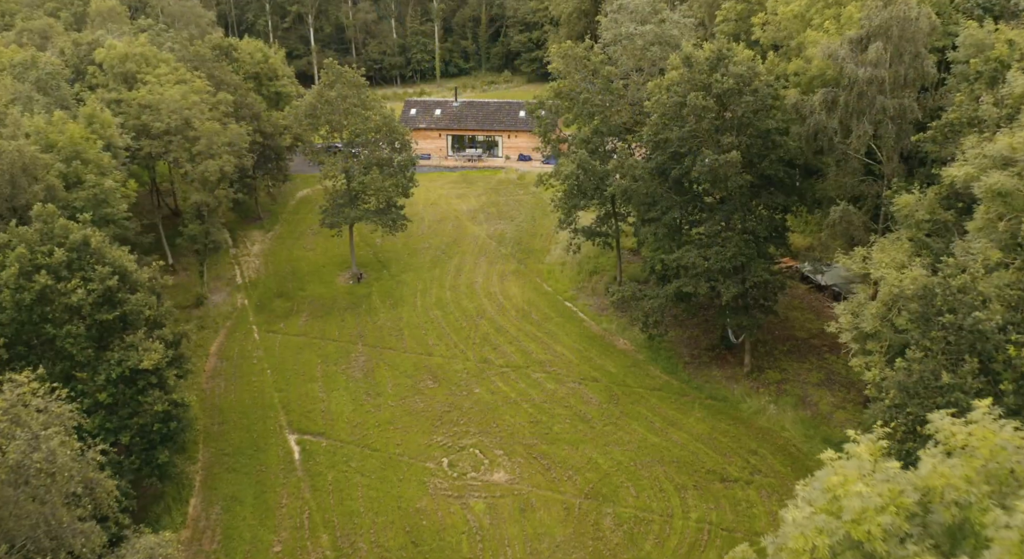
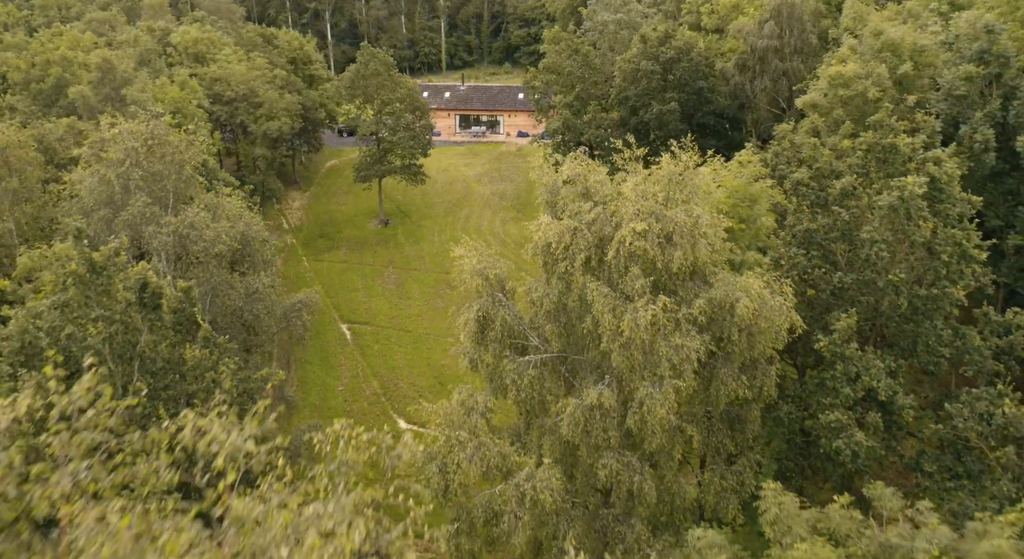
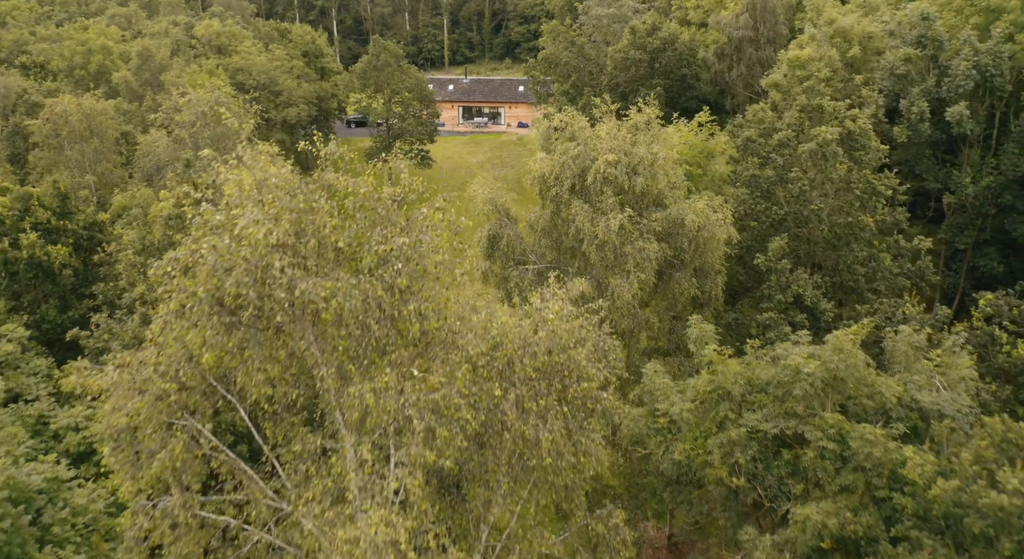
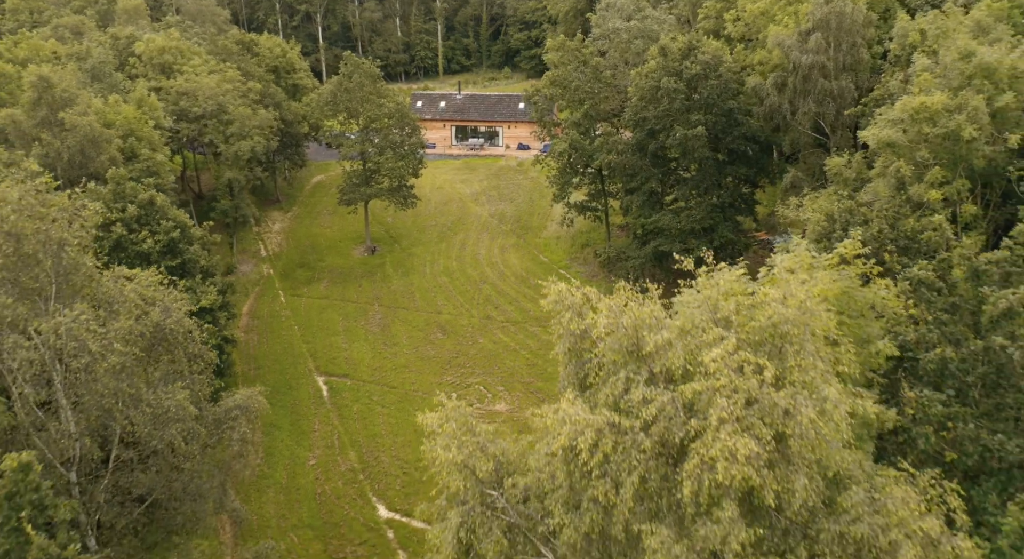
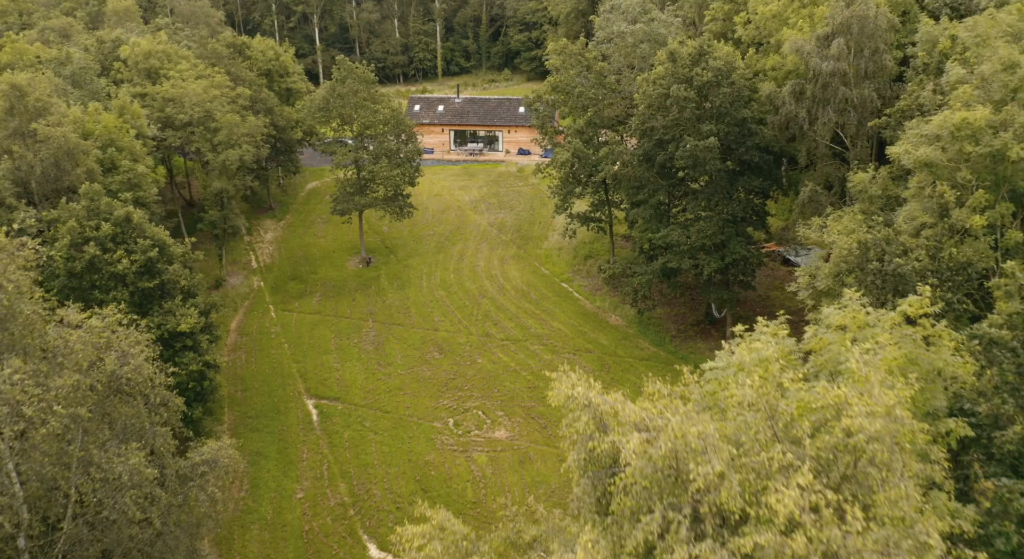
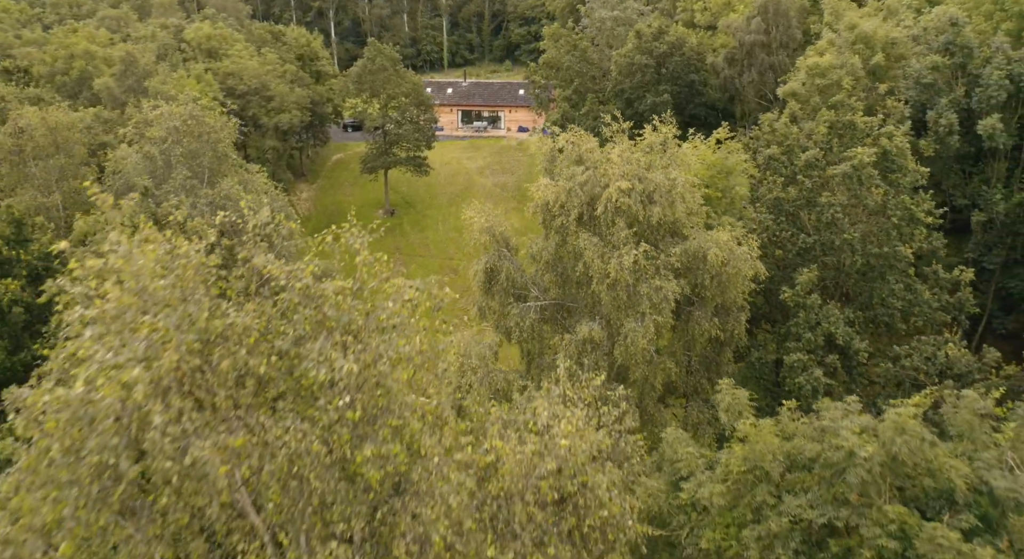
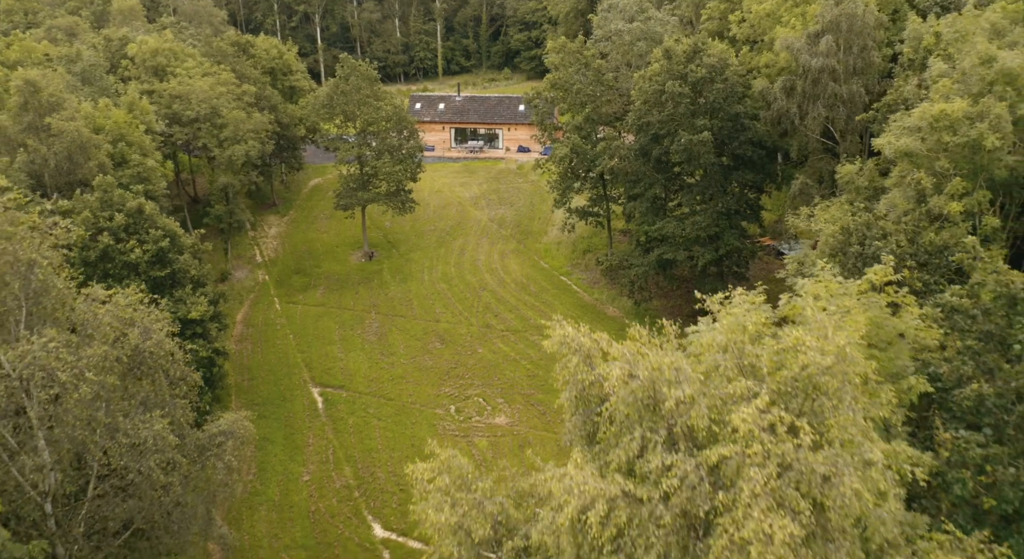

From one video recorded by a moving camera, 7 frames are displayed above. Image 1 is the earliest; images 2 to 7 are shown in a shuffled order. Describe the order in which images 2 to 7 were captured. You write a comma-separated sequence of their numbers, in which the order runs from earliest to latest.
5, 7, 4, 2, 6, 3
